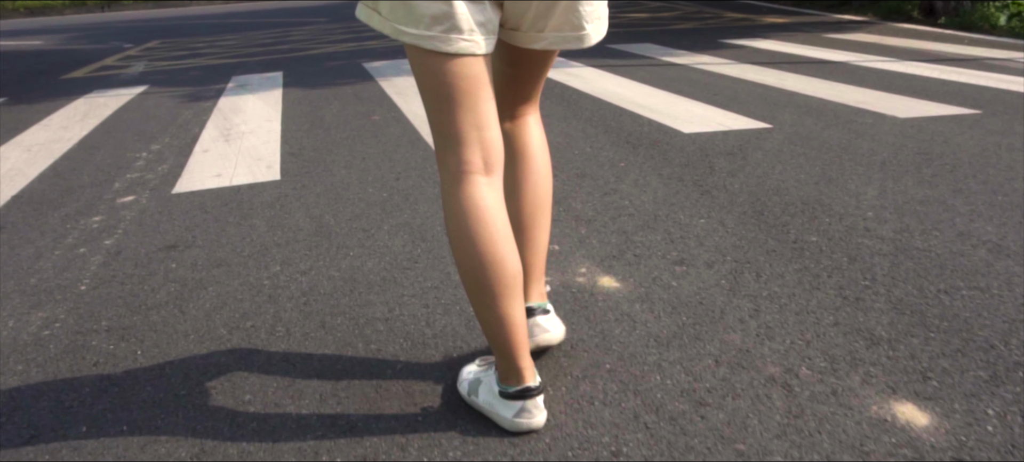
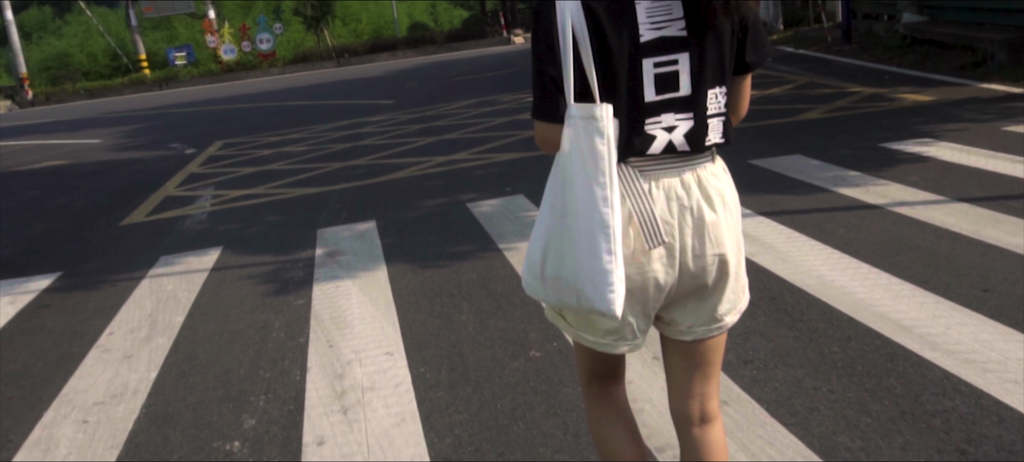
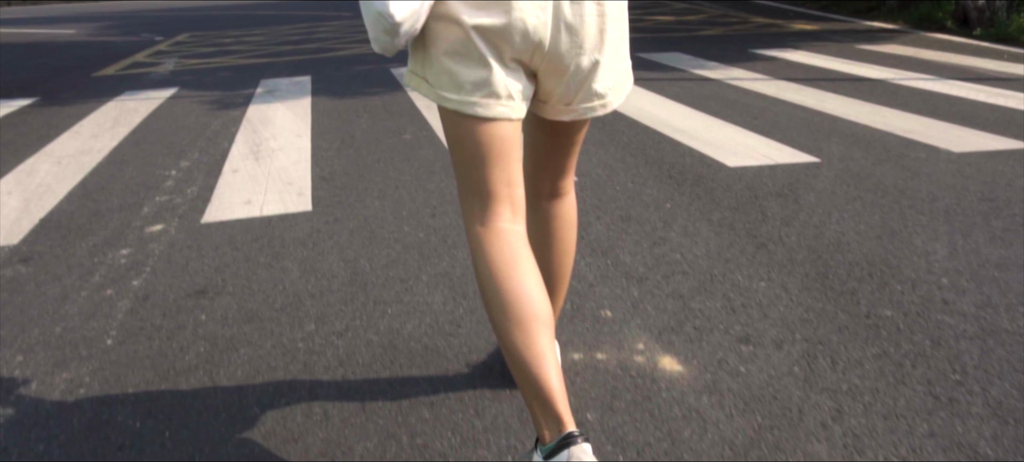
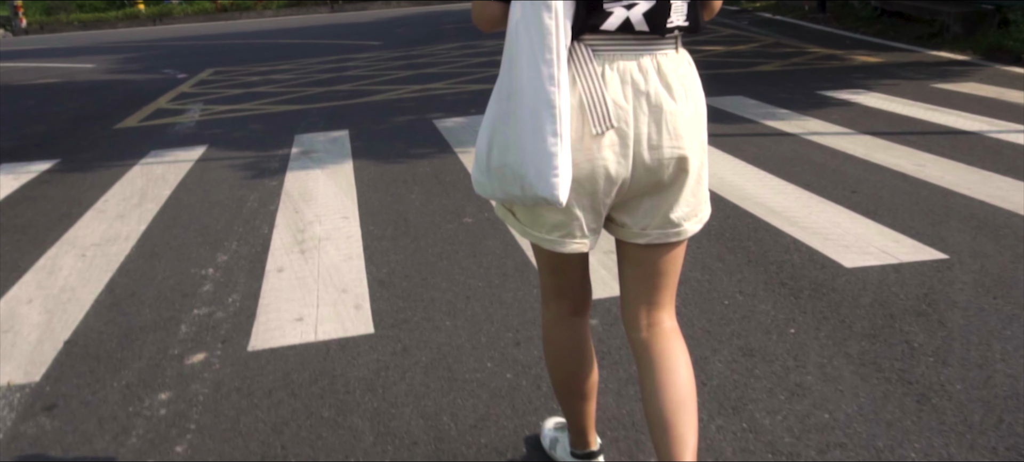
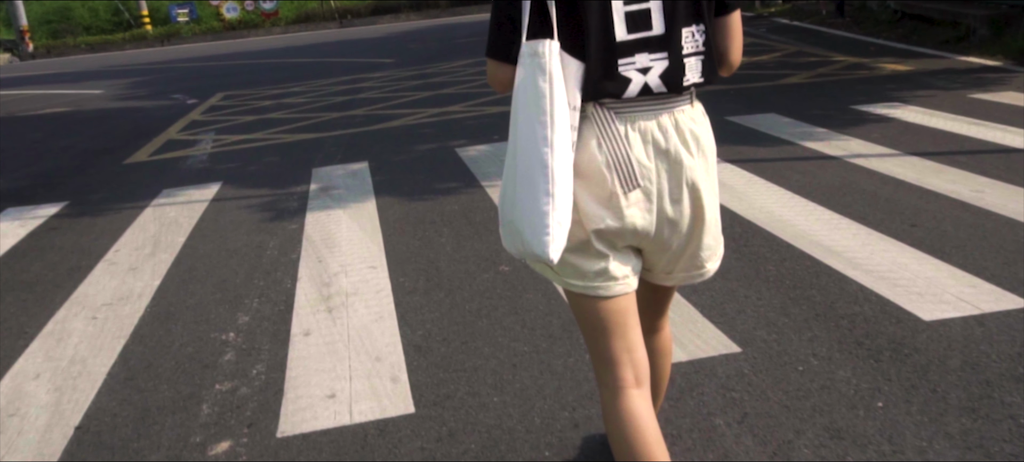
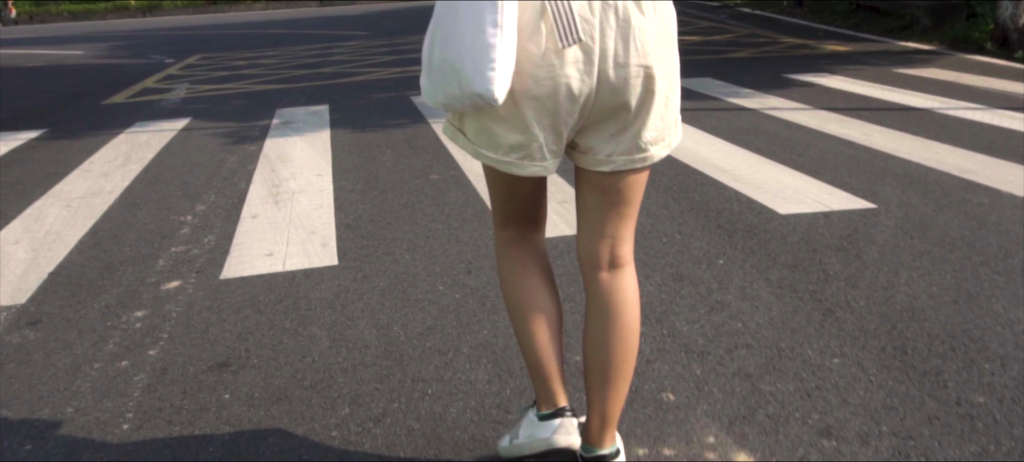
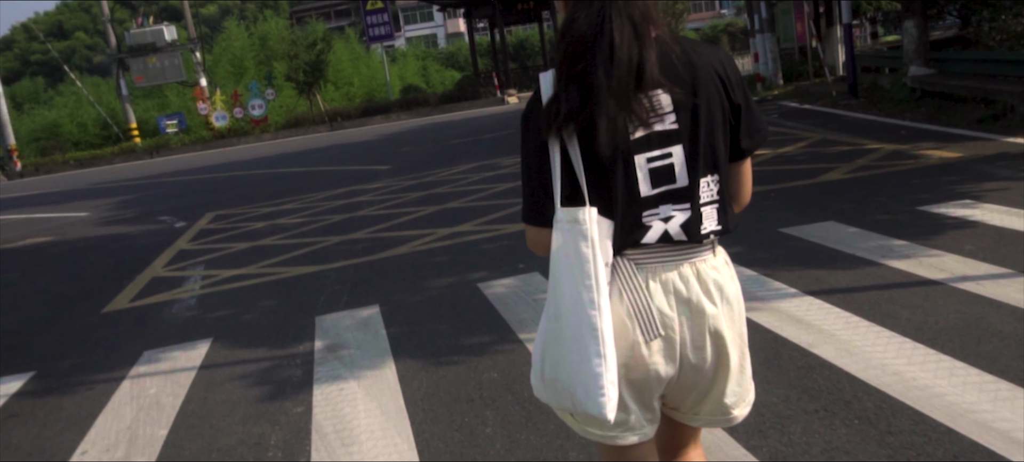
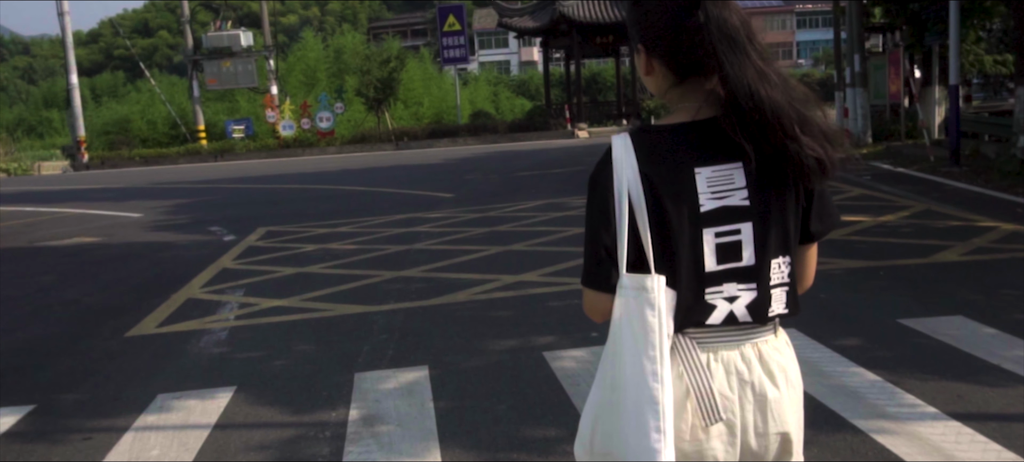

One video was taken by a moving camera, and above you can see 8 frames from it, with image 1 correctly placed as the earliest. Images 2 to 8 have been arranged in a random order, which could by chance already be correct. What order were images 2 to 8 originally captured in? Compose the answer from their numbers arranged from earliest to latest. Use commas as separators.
3, 6, 4, 5, 2, 7, 8
